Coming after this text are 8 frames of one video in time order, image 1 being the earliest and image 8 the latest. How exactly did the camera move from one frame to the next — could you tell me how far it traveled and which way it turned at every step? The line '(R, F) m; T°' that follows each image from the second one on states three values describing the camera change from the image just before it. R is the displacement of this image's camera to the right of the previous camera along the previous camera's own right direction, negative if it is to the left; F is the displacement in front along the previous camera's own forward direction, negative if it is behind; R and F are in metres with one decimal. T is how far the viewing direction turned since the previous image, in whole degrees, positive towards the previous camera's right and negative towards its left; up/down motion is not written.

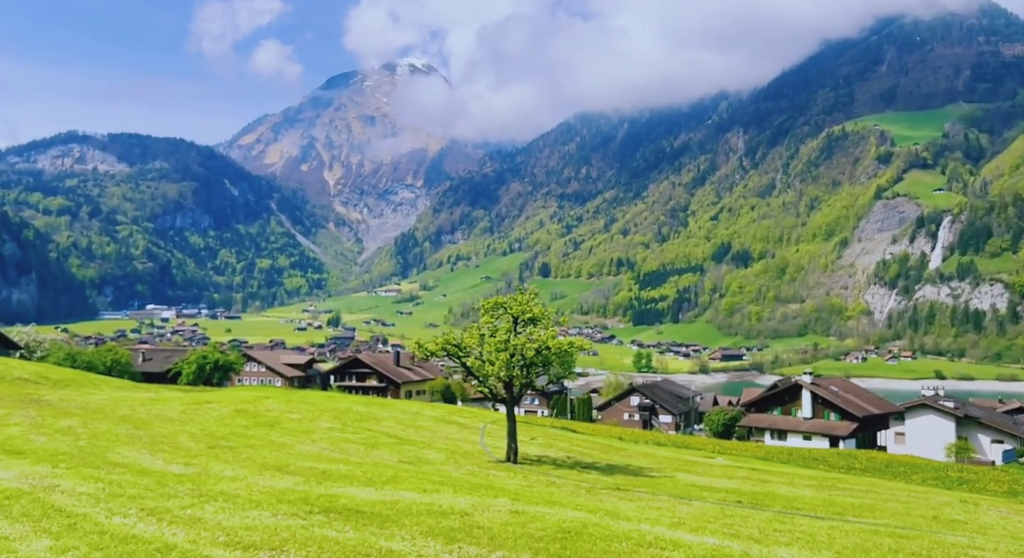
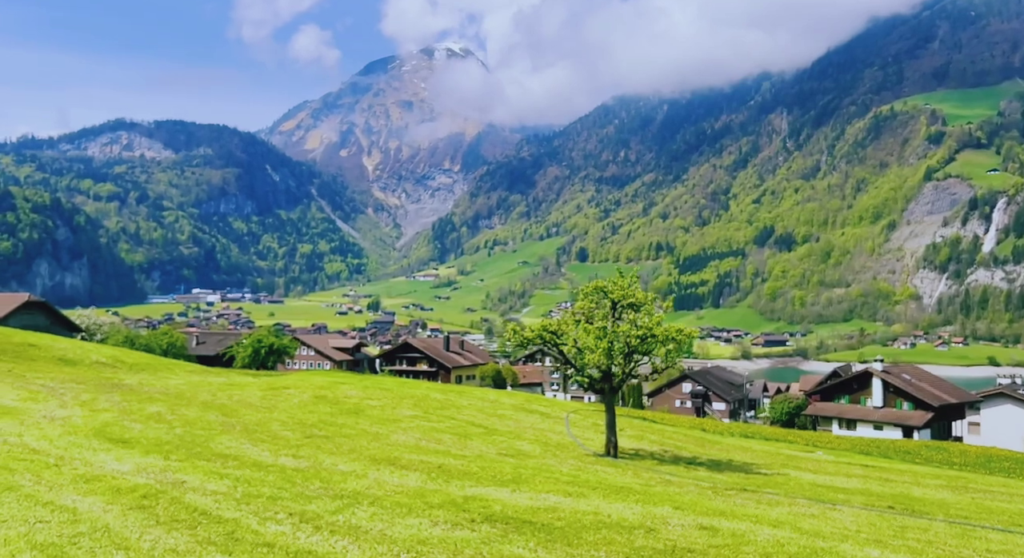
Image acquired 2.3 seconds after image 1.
(-2.1, +1.1) m; -3°
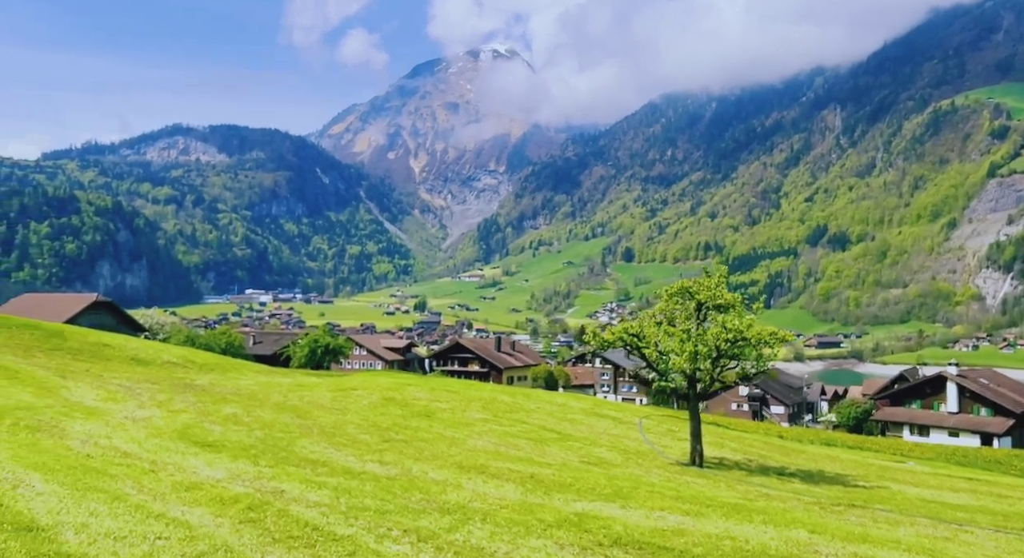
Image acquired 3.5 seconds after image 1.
(-1.2, +0.8) m; -3°
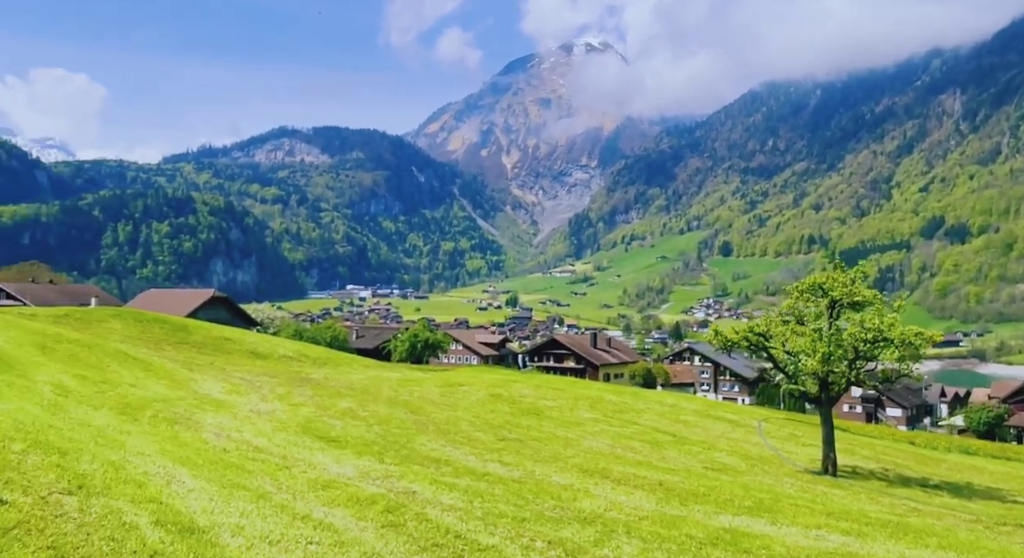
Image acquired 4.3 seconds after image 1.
(-0.8, +1.0) m; -6°
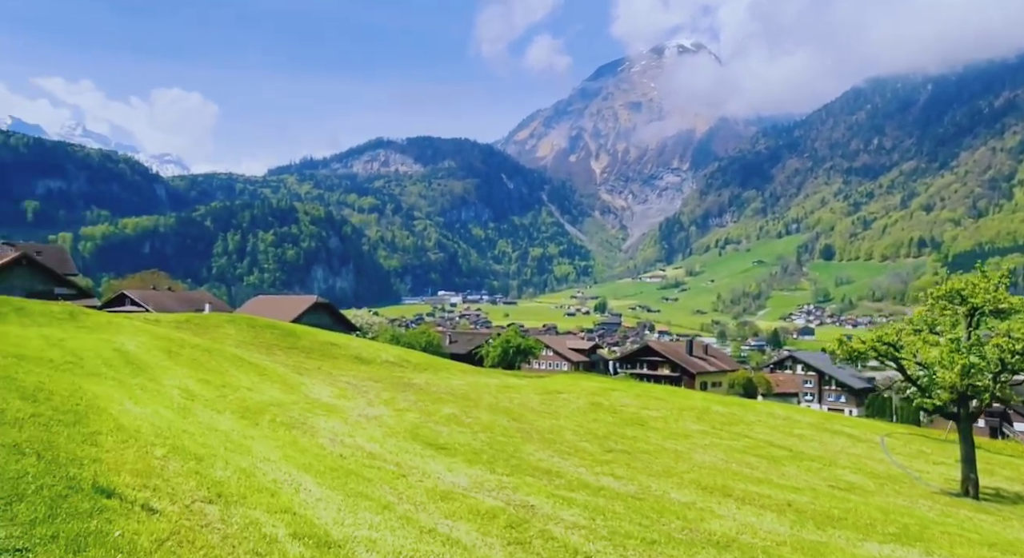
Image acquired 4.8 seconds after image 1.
(-0.7, +1.0) m; -5°
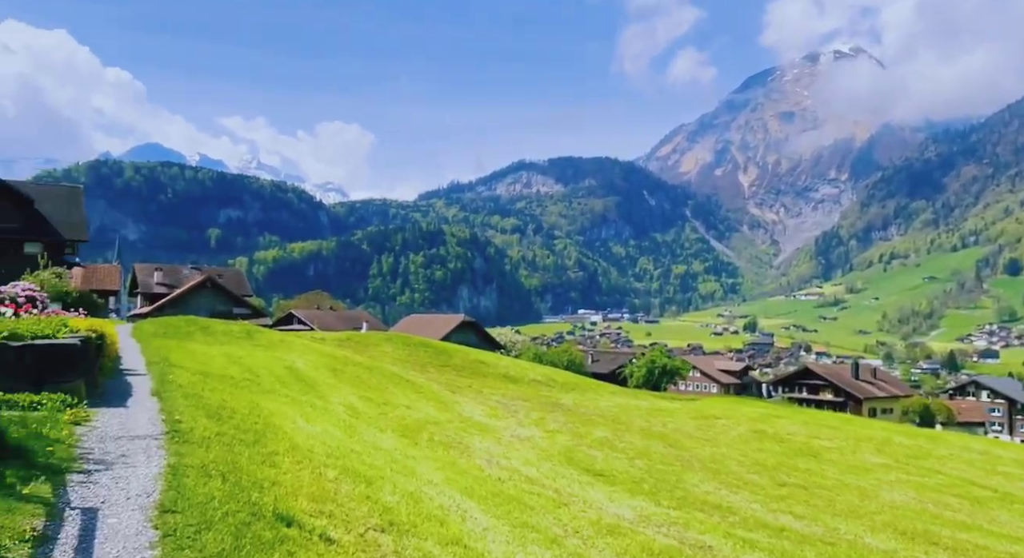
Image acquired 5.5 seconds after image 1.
(-1.3, +2.3) m; -9°
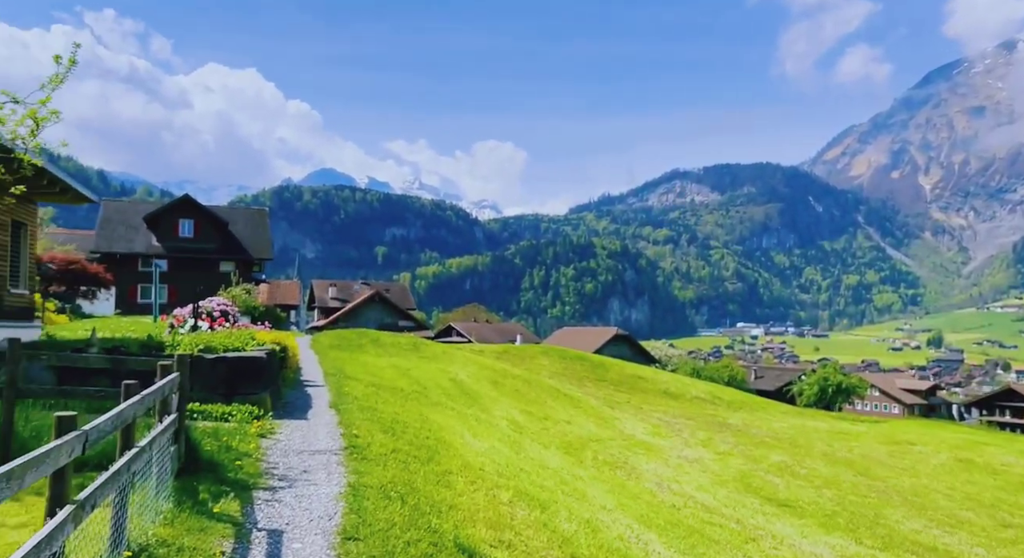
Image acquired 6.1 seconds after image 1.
(-2.2, +5.1) m; -9°
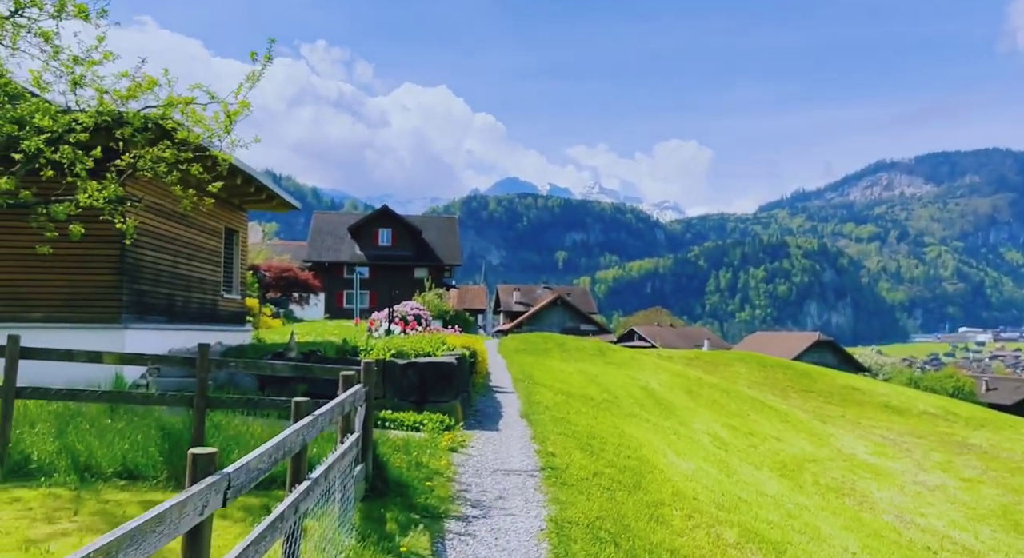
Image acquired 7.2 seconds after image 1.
(-2.9, +10.3) m; -11°
